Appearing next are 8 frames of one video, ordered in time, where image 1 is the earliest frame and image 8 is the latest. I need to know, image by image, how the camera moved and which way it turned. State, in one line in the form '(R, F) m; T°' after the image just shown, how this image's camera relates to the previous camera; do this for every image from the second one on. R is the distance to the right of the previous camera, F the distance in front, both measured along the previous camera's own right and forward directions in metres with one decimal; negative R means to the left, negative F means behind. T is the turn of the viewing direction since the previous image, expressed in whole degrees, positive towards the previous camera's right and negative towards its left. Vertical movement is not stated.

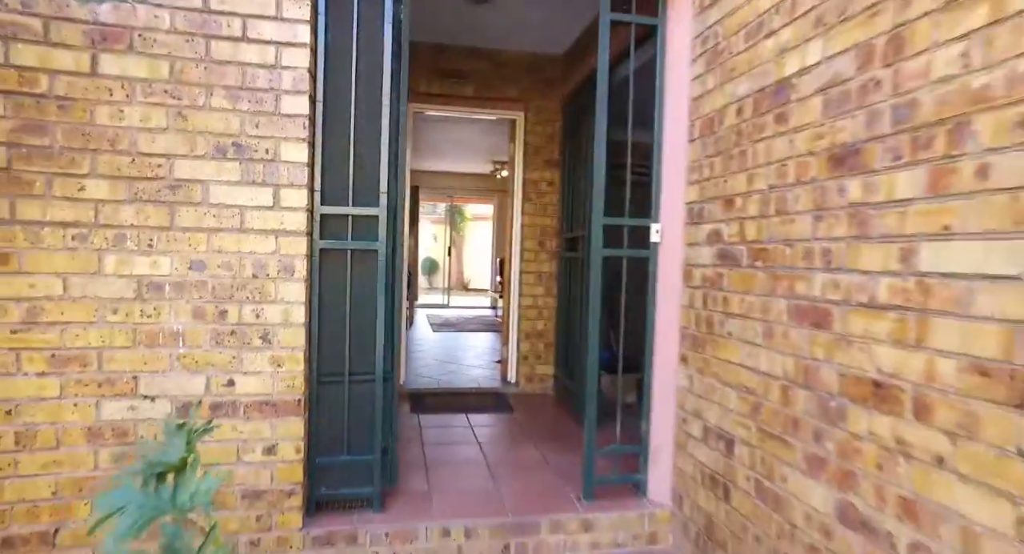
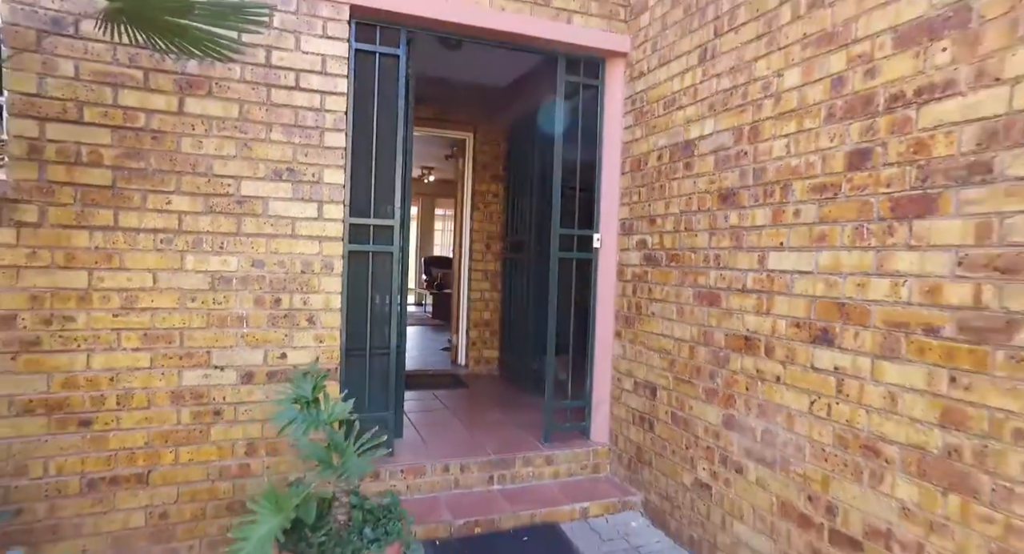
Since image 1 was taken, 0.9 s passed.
(-0.4, -0.8) m; +9°
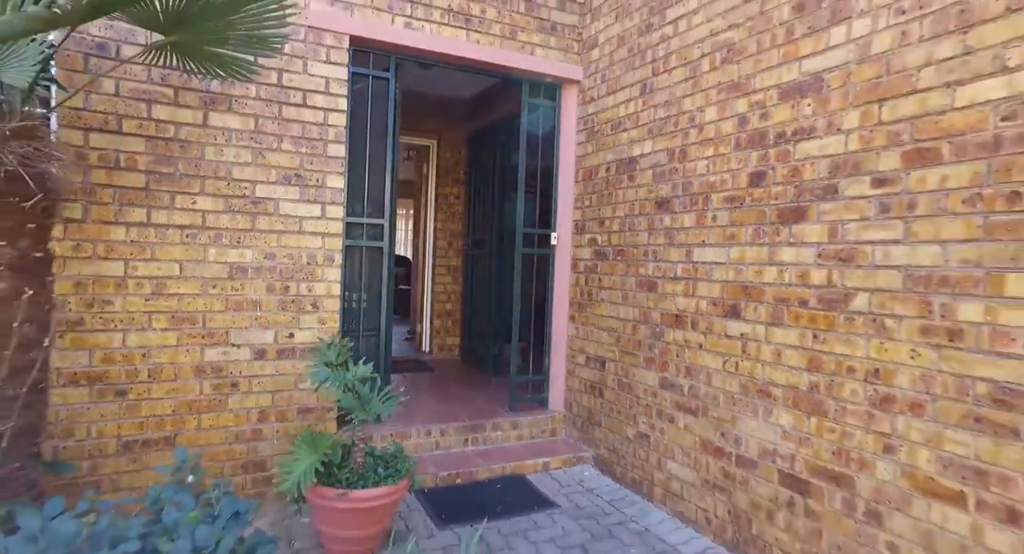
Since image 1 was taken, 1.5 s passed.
(-0.2, -0.6) m; +6°
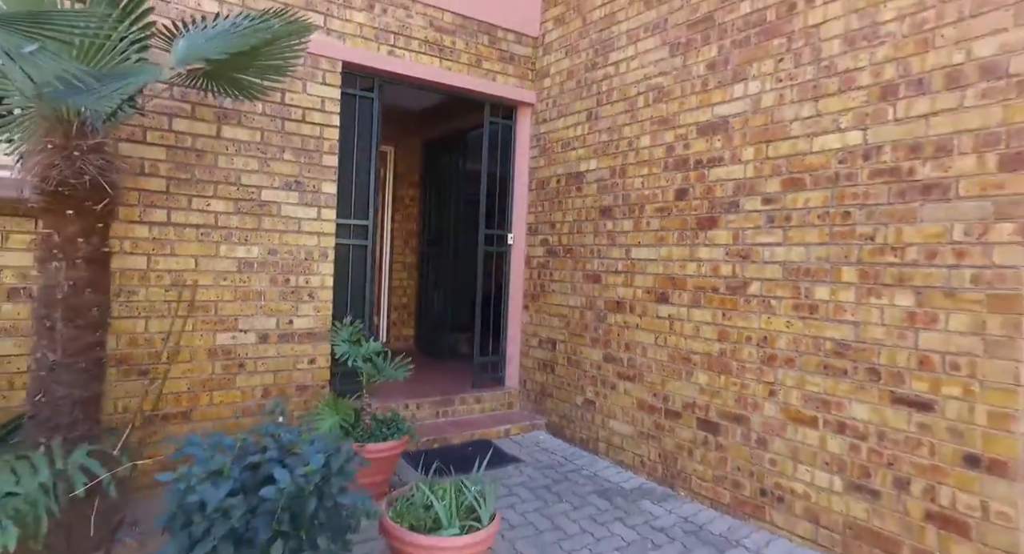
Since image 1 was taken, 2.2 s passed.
(-0.3, -0.6) m; +7°
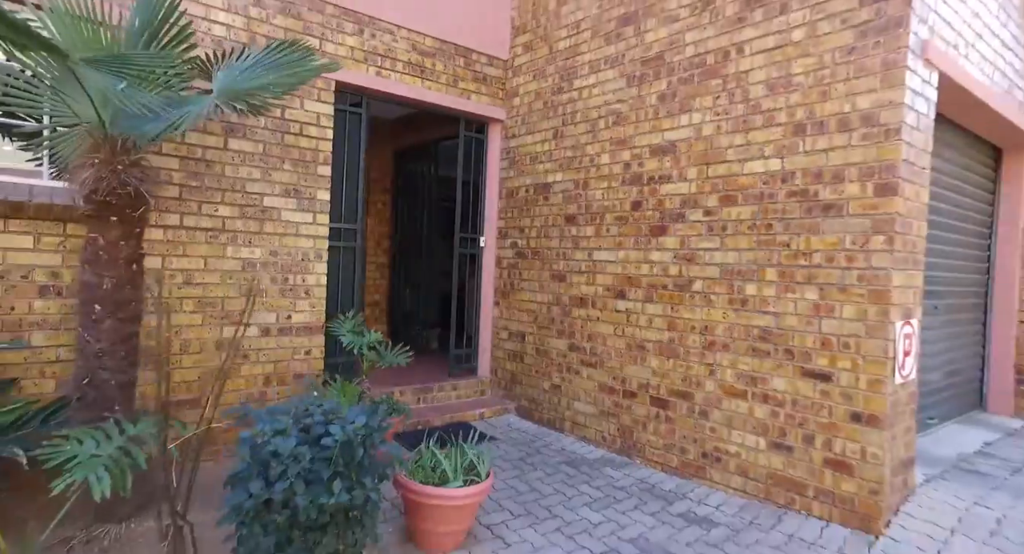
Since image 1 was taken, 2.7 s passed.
(-0.2, -0.5) m; +5°
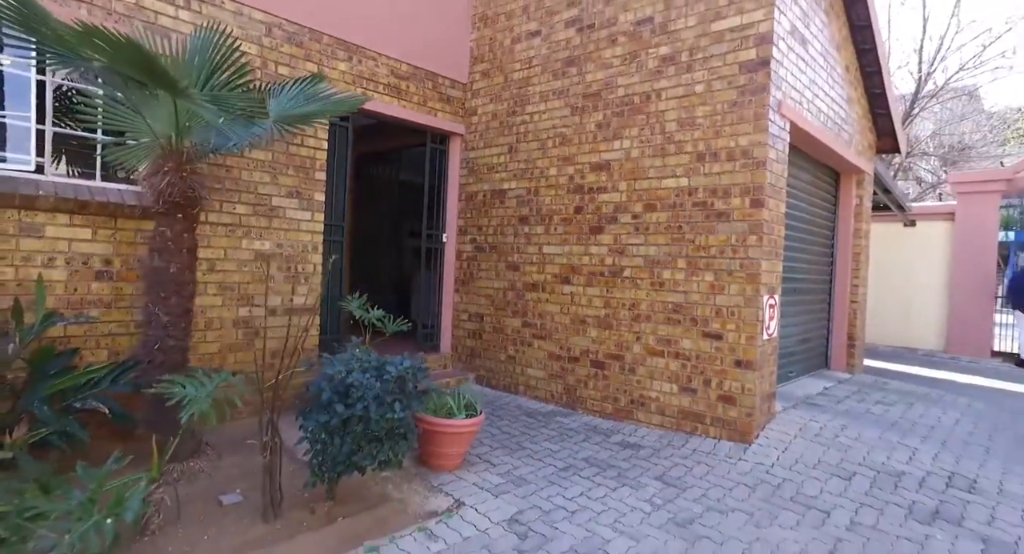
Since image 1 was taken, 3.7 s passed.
(-0.5, -0.9) m; +8°
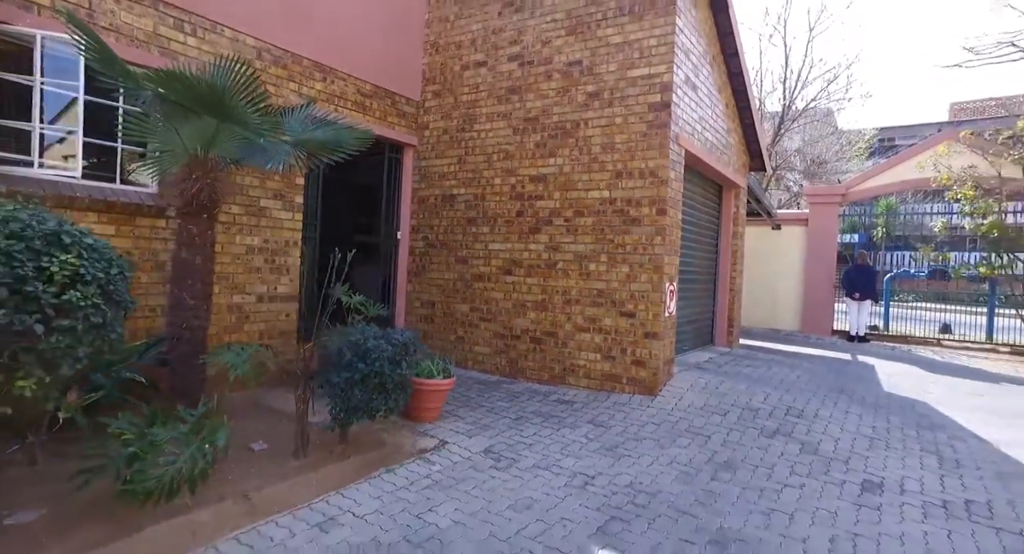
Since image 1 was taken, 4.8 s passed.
(-0.5, -1.0) m; +9°
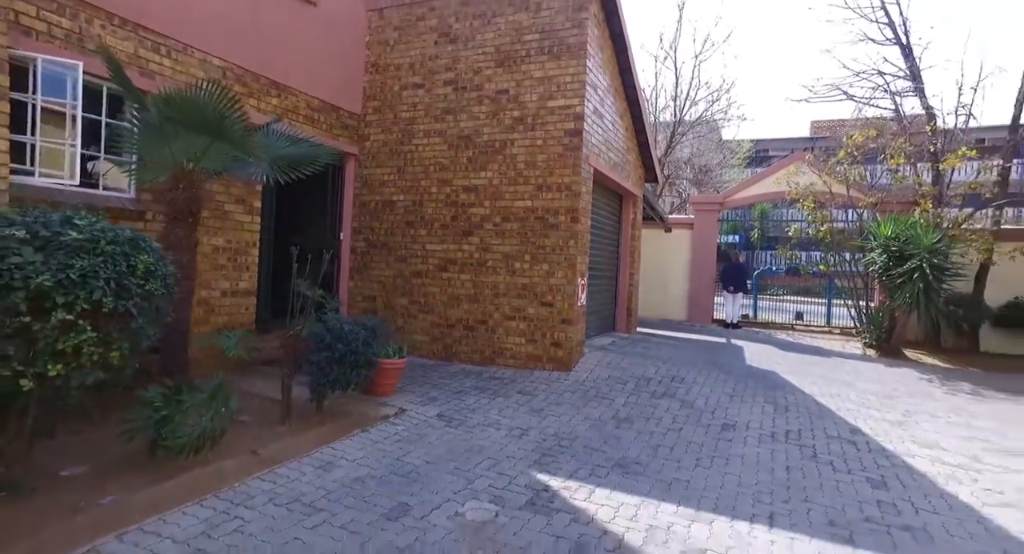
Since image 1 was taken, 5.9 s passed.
(-0.4, -1.0) m; +9°
